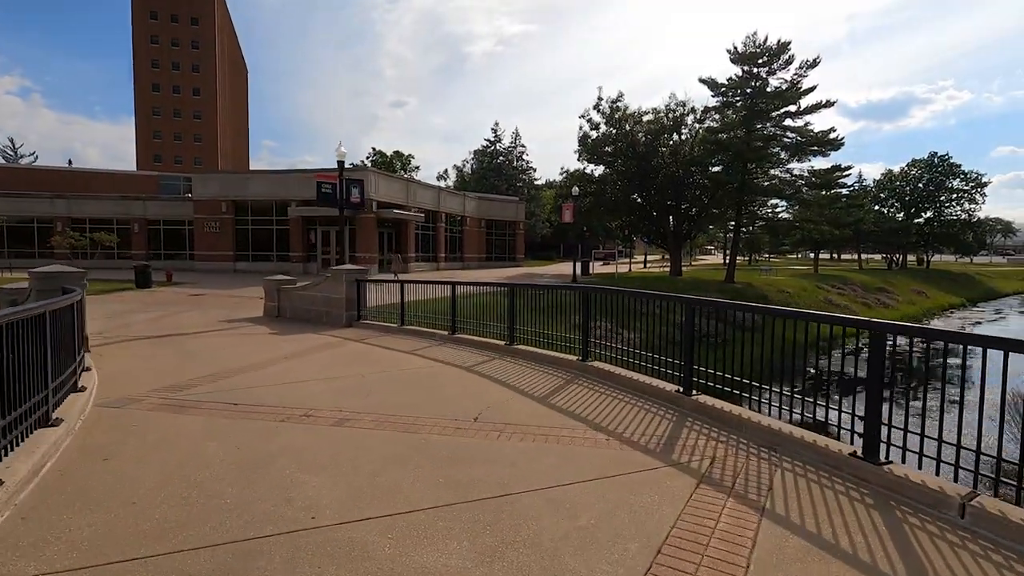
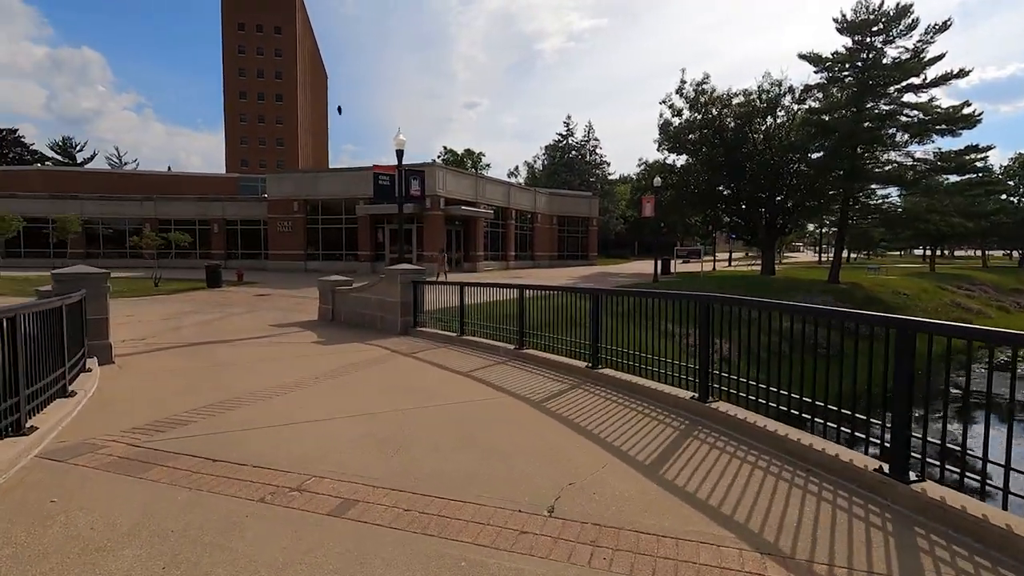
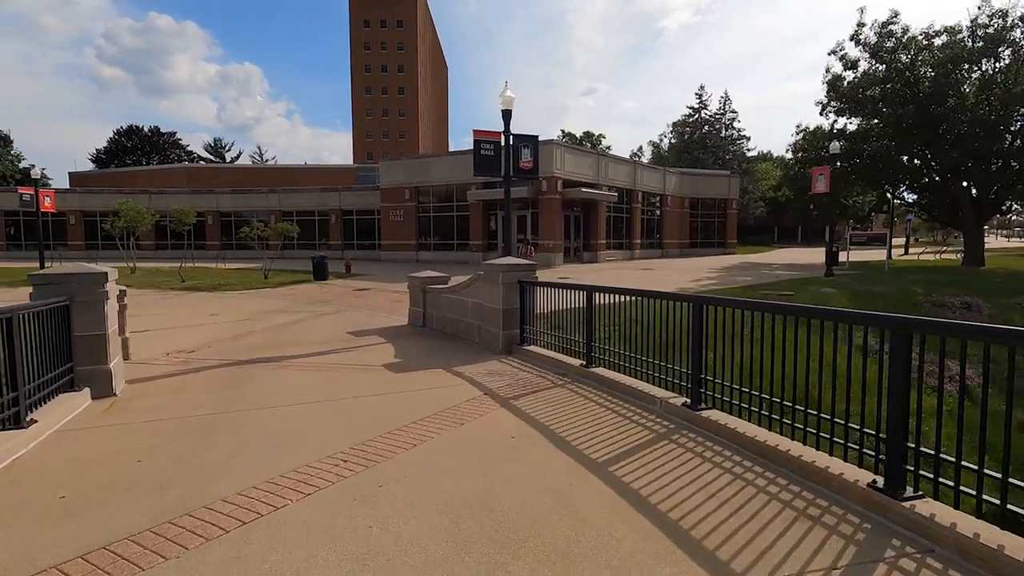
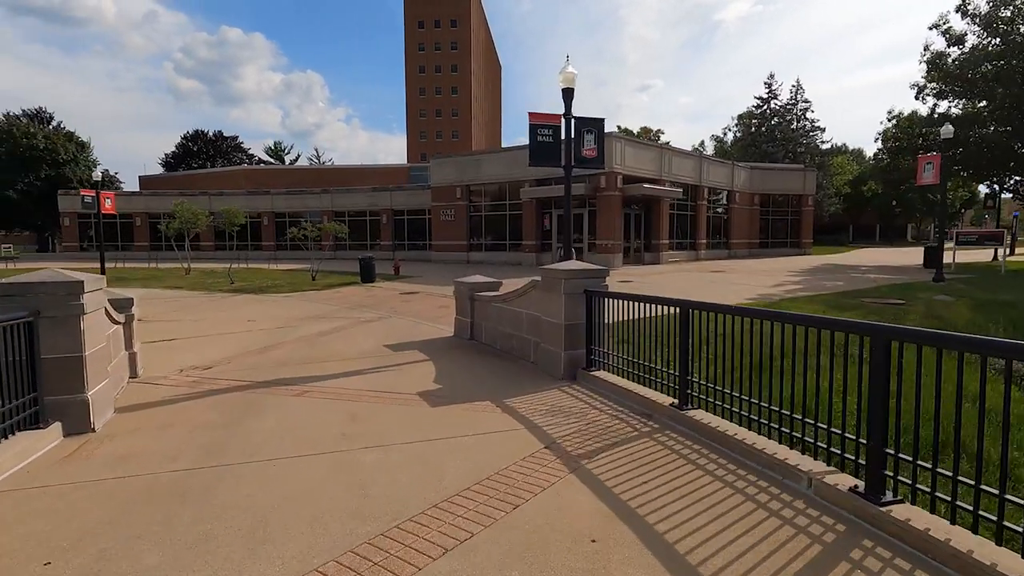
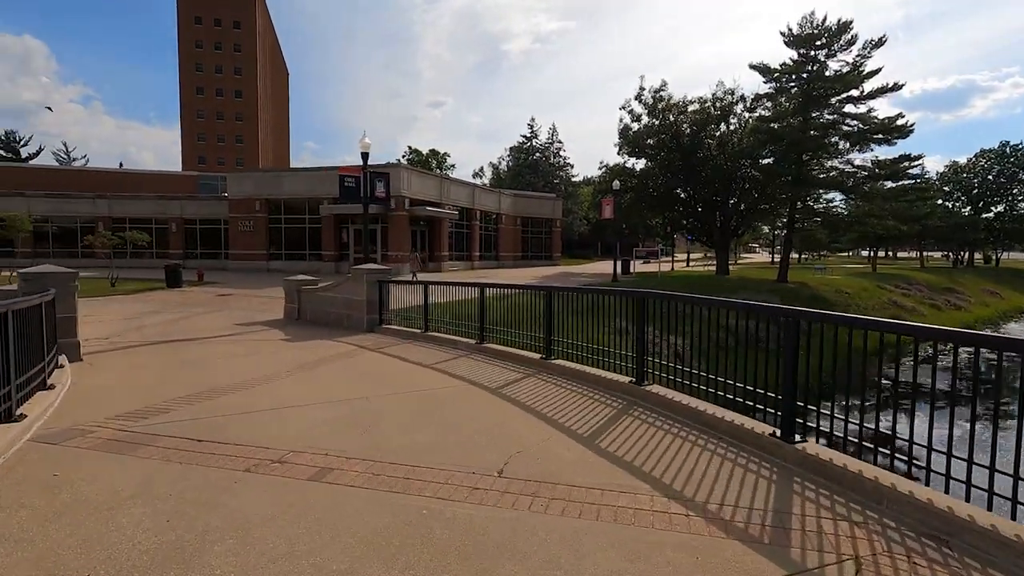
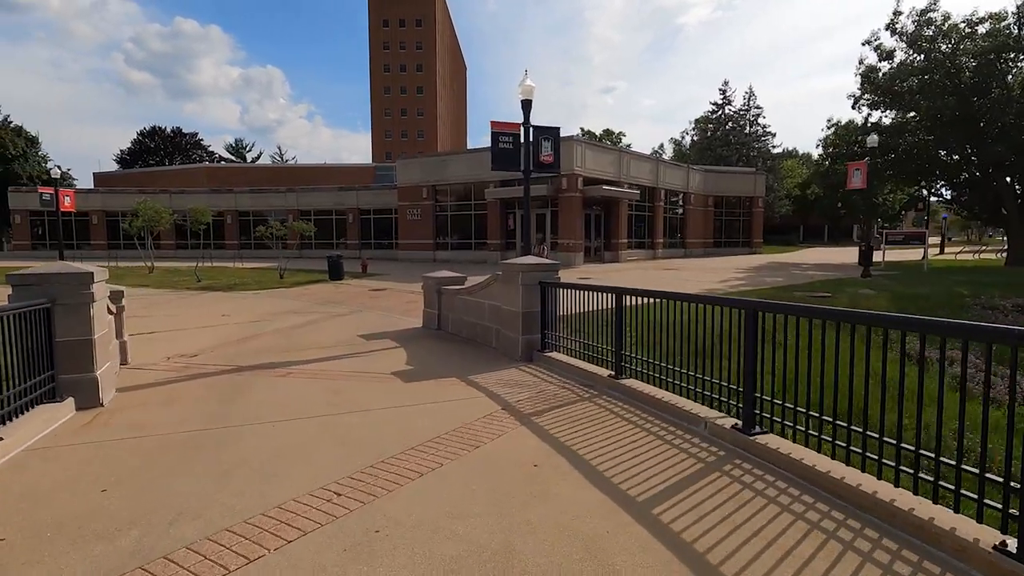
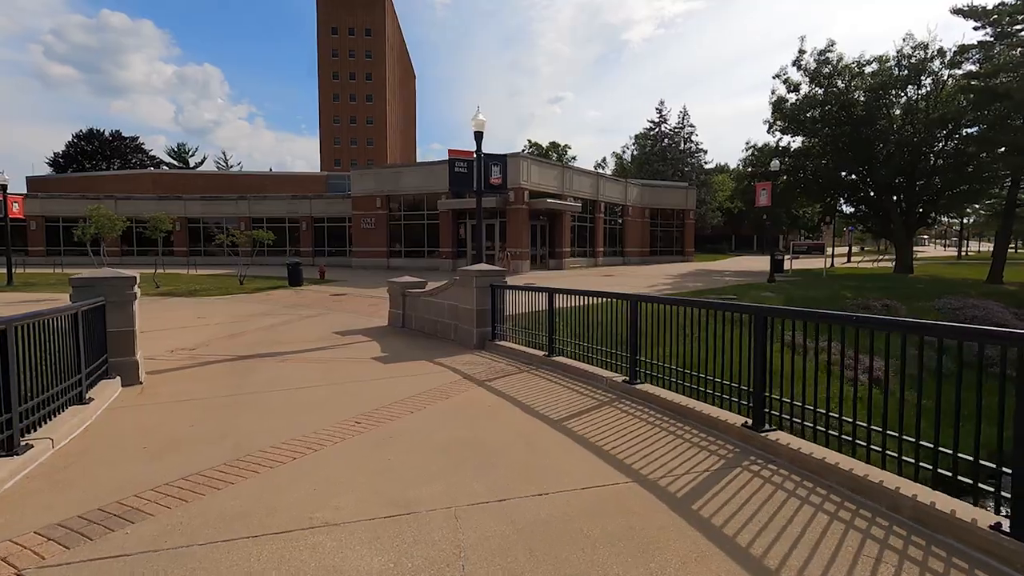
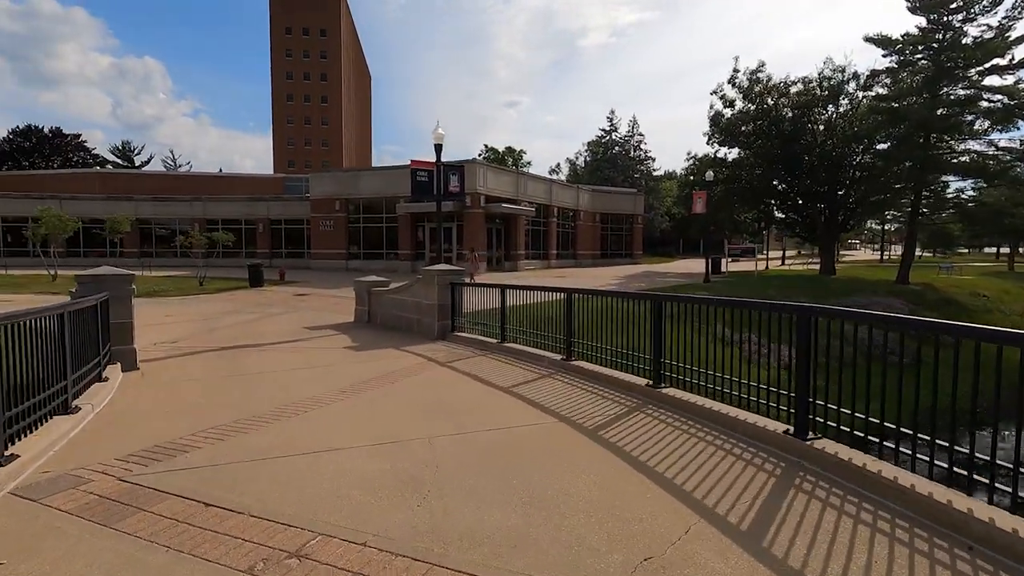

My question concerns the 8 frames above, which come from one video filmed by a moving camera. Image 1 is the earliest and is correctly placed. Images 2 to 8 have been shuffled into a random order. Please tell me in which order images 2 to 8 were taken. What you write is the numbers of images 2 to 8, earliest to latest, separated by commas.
5, 2, 8, 7, 3, 6, 4
